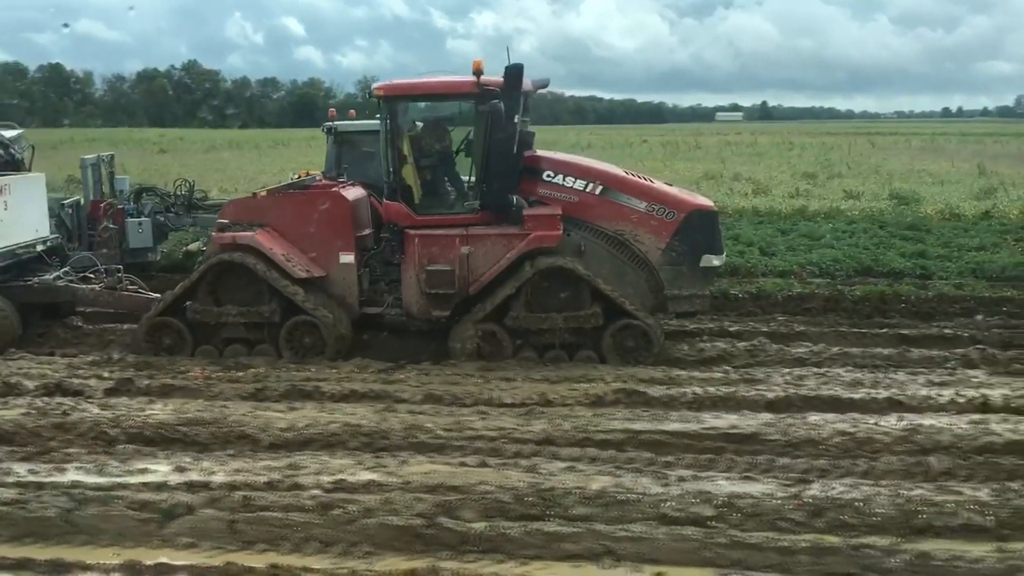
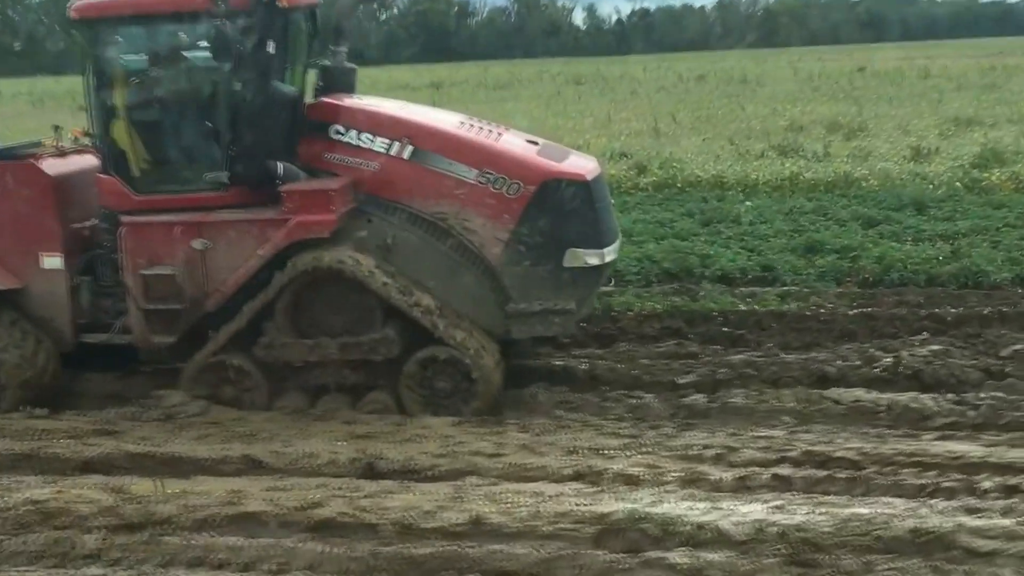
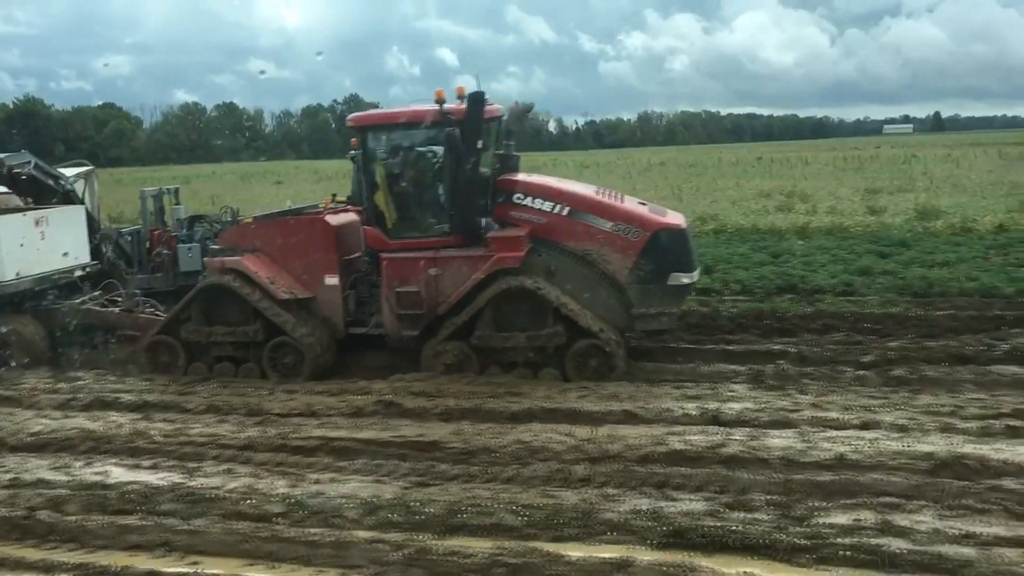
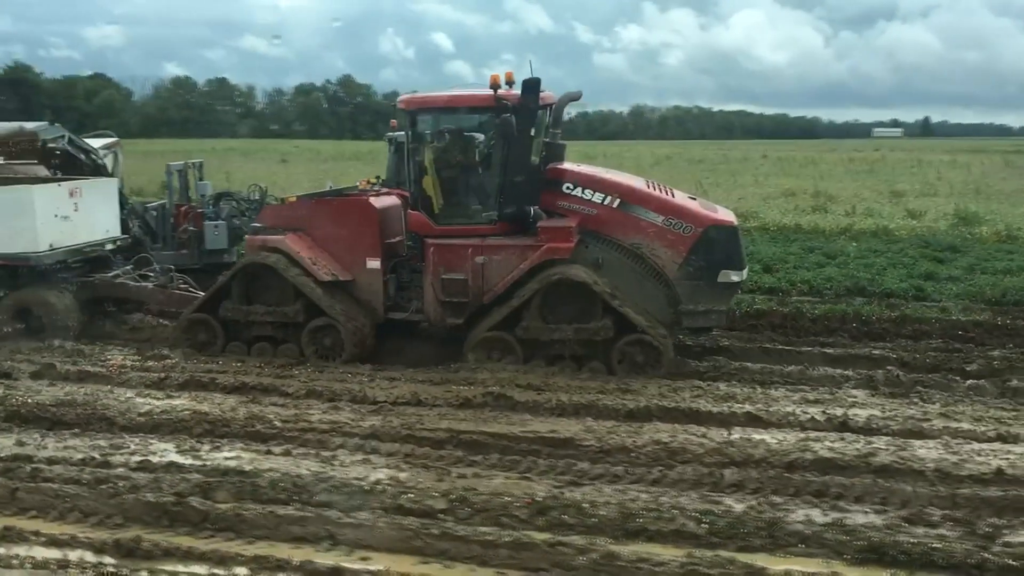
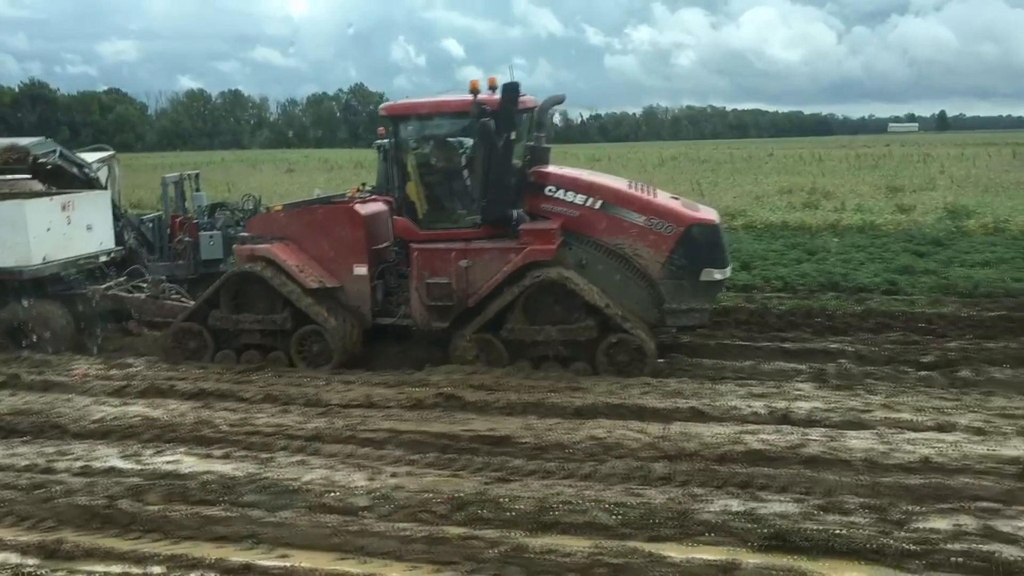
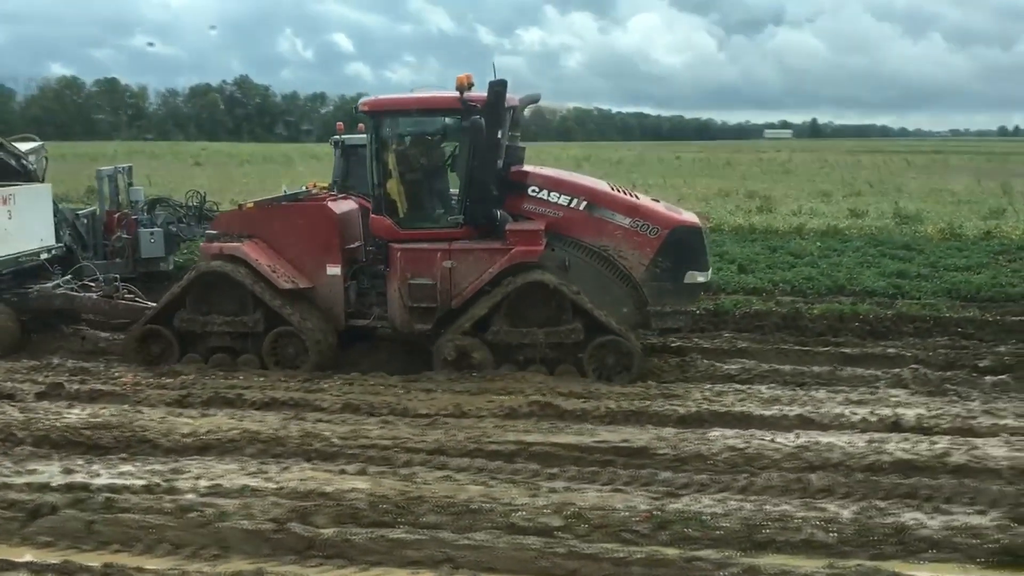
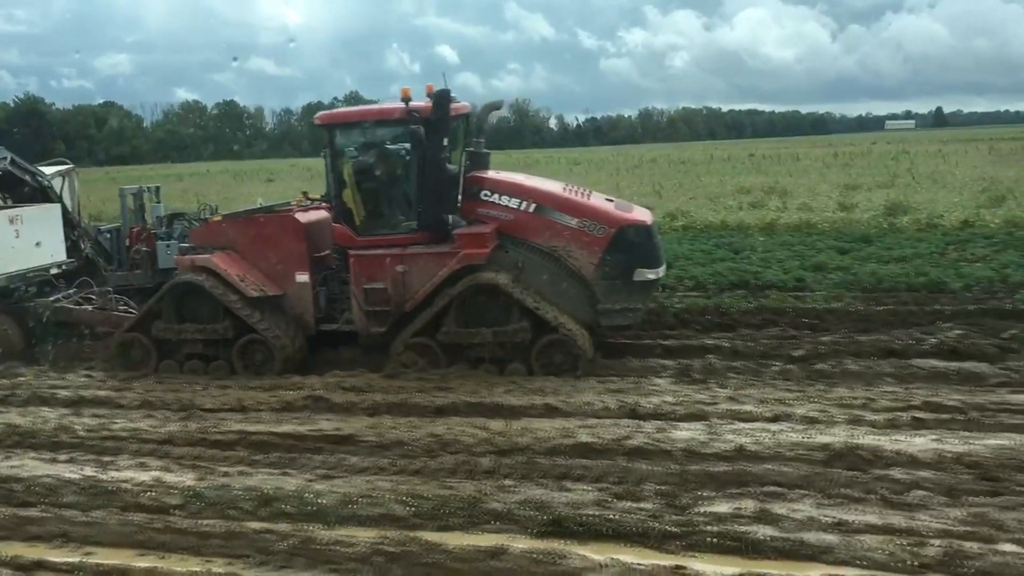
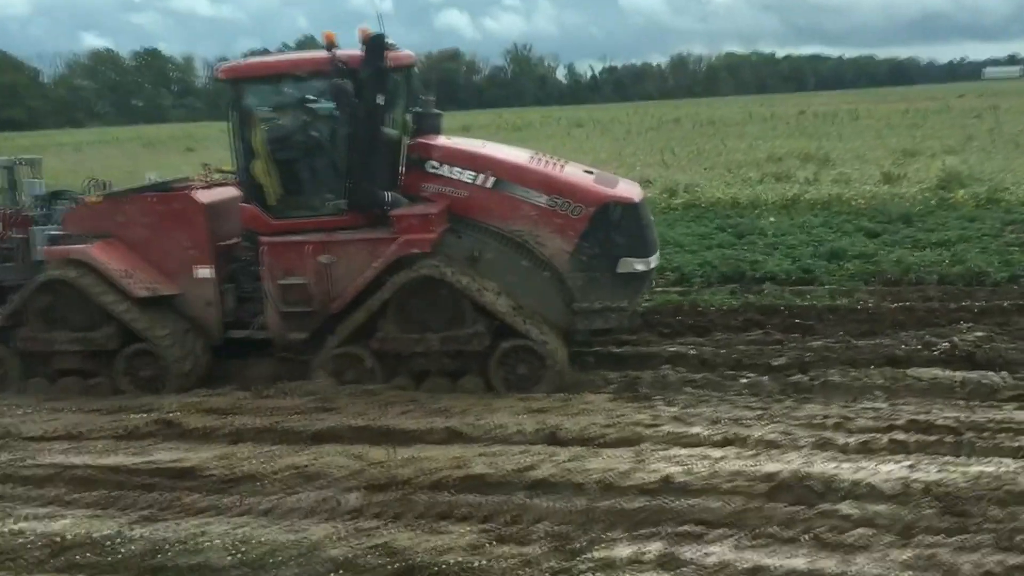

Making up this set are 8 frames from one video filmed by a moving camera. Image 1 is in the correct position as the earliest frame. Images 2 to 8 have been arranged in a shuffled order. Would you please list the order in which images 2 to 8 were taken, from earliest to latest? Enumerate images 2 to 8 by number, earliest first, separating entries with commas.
6, 4, 5, 3, 7, 8, 2
